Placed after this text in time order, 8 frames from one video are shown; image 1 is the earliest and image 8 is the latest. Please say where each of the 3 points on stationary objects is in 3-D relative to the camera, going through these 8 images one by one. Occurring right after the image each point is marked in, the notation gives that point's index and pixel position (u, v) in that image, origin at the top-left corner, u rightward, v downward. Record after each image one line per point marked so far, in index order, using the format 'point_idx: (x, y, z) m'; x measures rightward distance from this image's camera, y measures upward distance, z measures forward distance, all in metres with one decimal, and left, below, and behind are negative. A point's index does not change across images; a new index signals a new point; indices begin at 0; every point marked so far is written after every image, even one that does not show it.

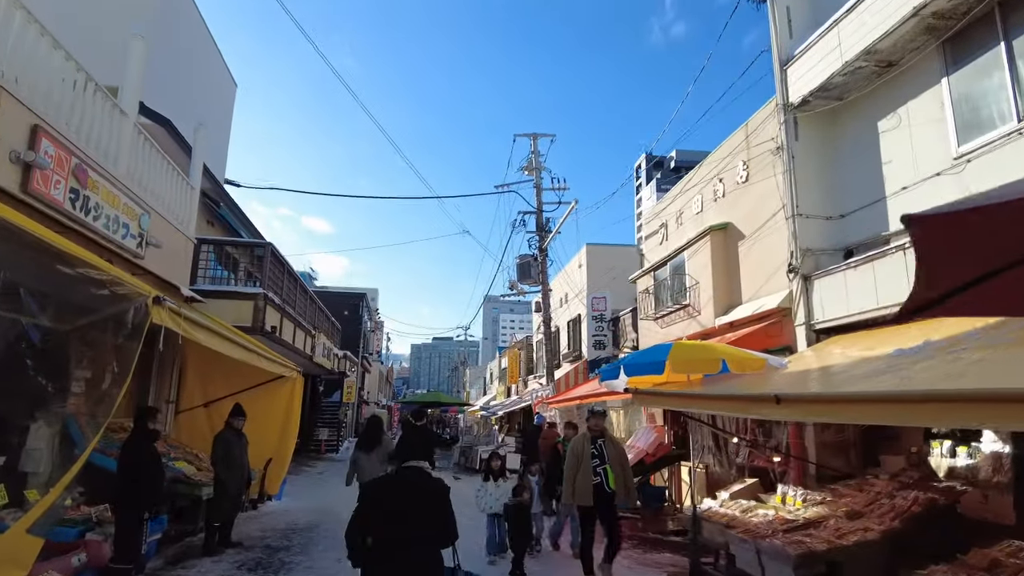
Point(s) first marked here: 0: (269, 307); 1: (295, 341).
0: (-4.5, -0.4, +12.2) m
1: (-4.9, -1.2, +14.5) m
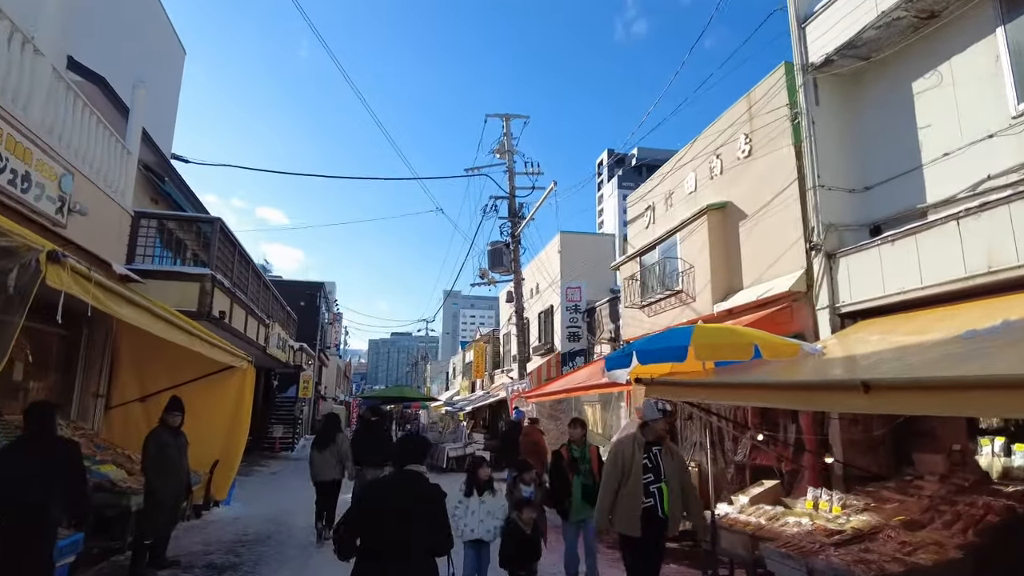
0: (-4.9, 0.0, +10.9) m
1: (-5.4, -0.8, +13.2) m
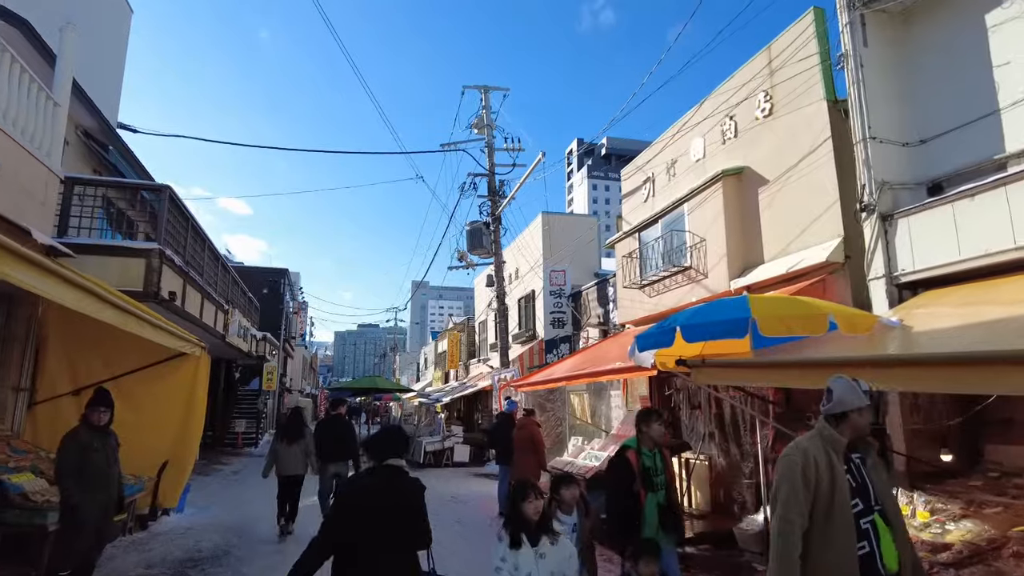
0: (-5.0, +0.3, +9.6) m
1: (-5.7, -0.5, +11.9) m
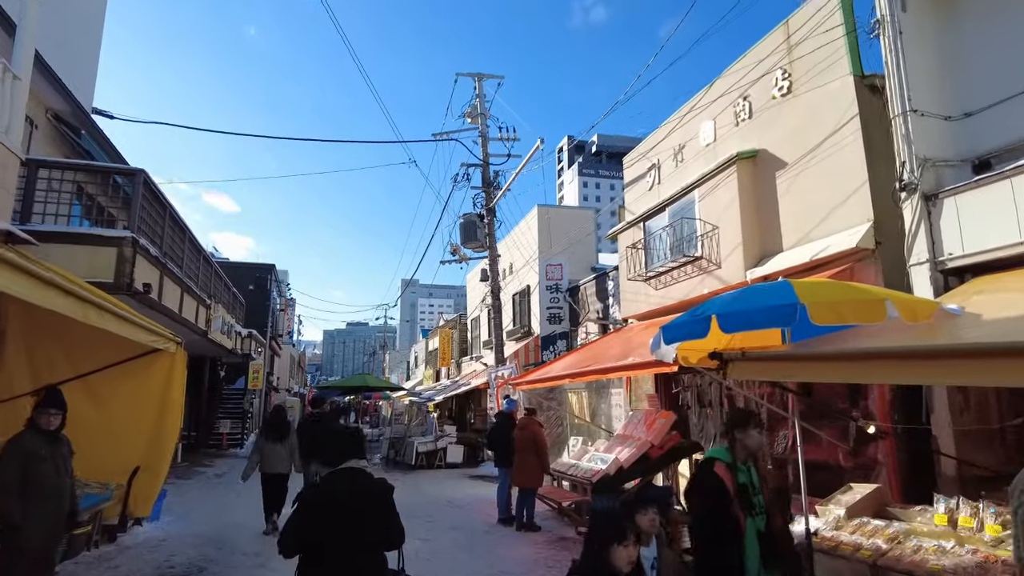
0: (-5.1, +0.4, +8.9) m
1: (-5.7, -0.4, +11.2) m
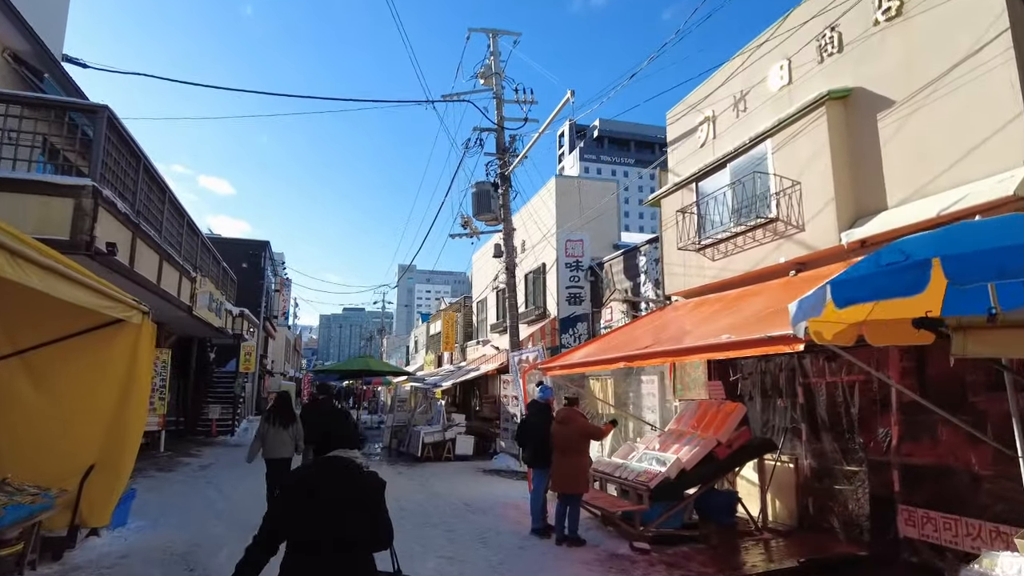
0: (-4.6, +0.8, +7.5) m
1: (-5.3, +0.1, +9.7) m
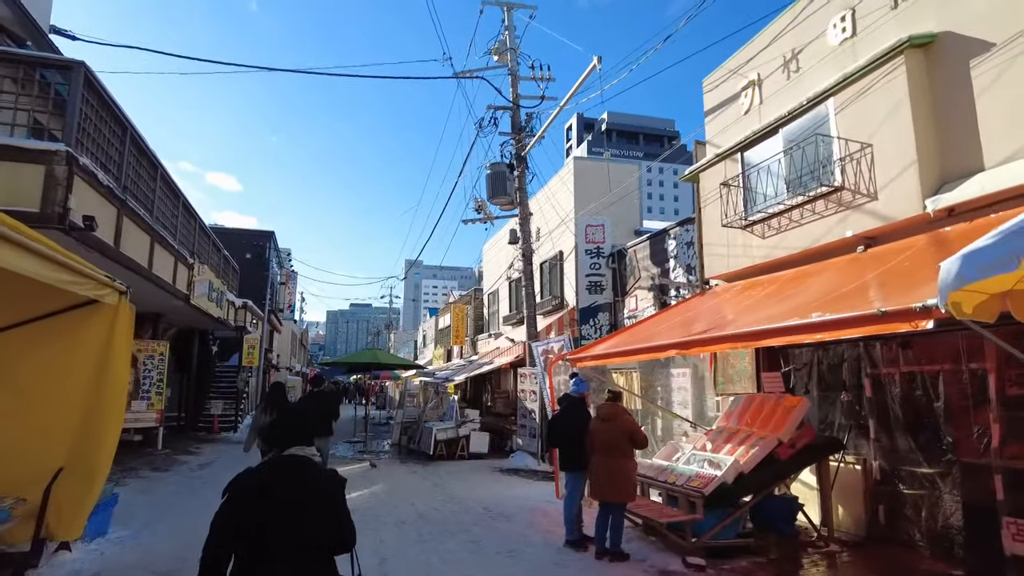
0: (-4.3, +1.0, +6.6) m
1: (-5.0, +0.4, +8.9) m
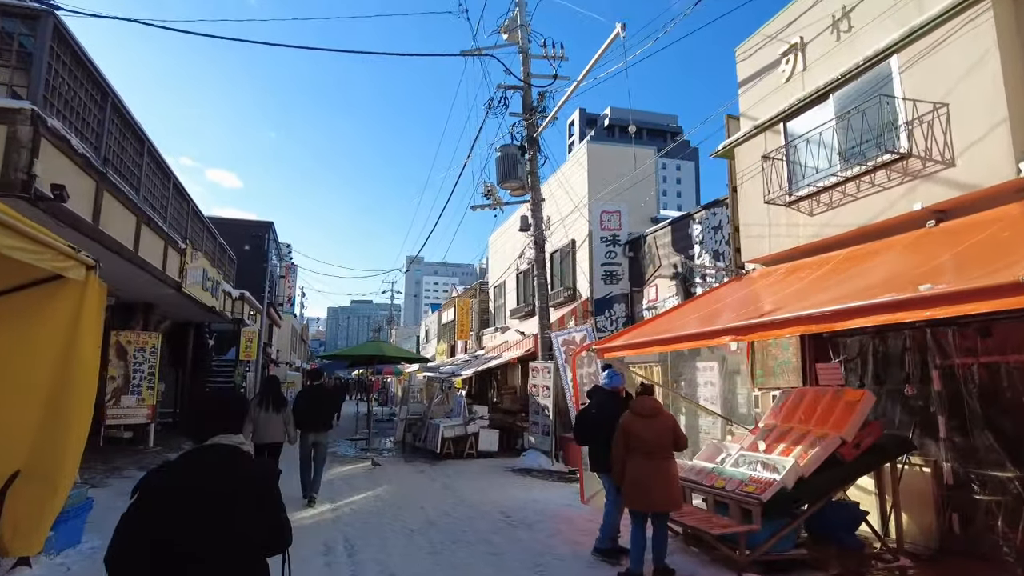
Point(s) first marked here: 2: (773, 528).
0: (-4.1, +1.2, +5.9) m
1: (-4.8, +0.6, +8.2) m
2: (+2.1, -1.9, +5.2) m
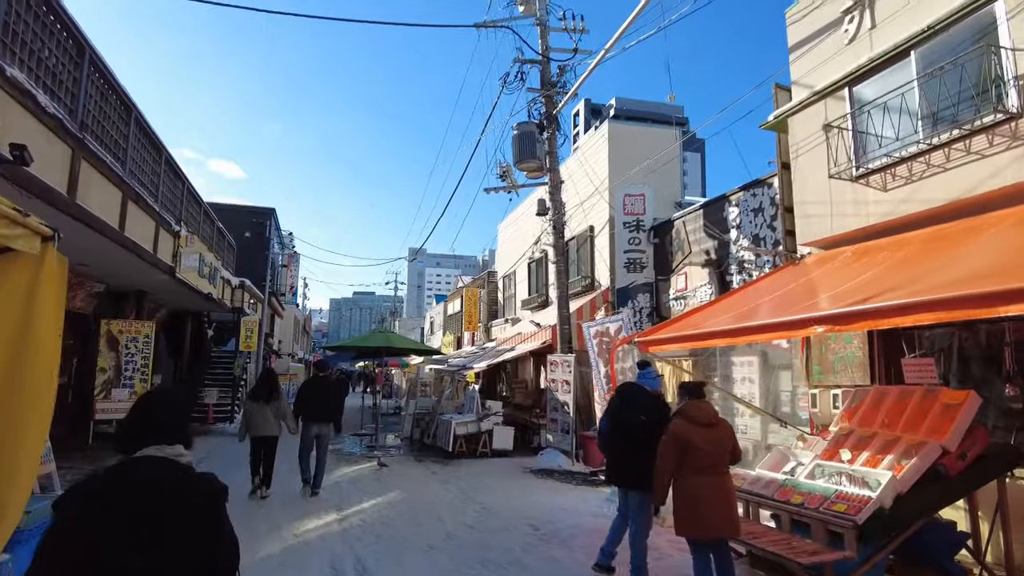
0: (-3.8, +1.4, +5.1) m
1: (-4.5, +0.7, +7.4) m
2: (+2.4, -1.8, +4.4) m
